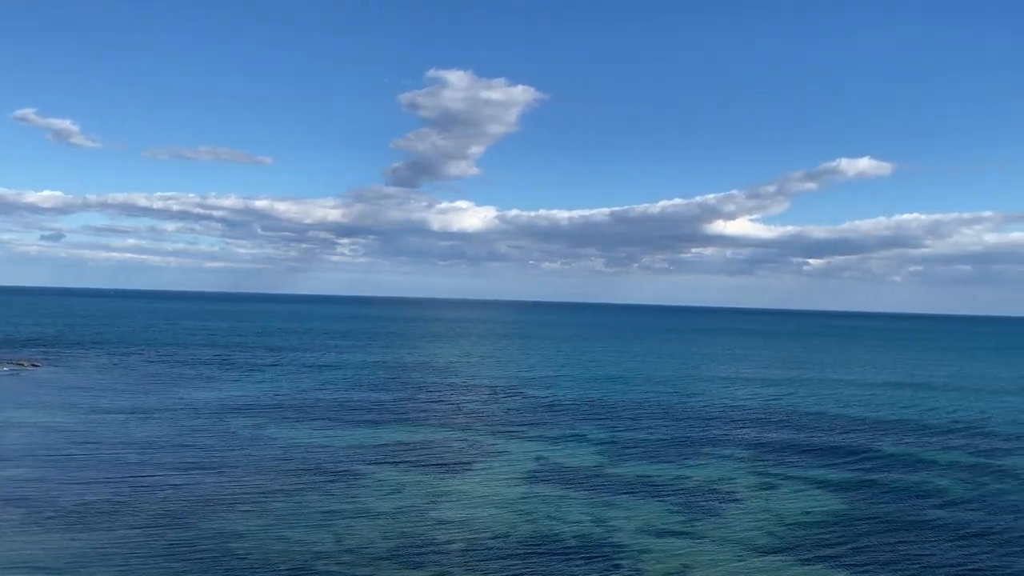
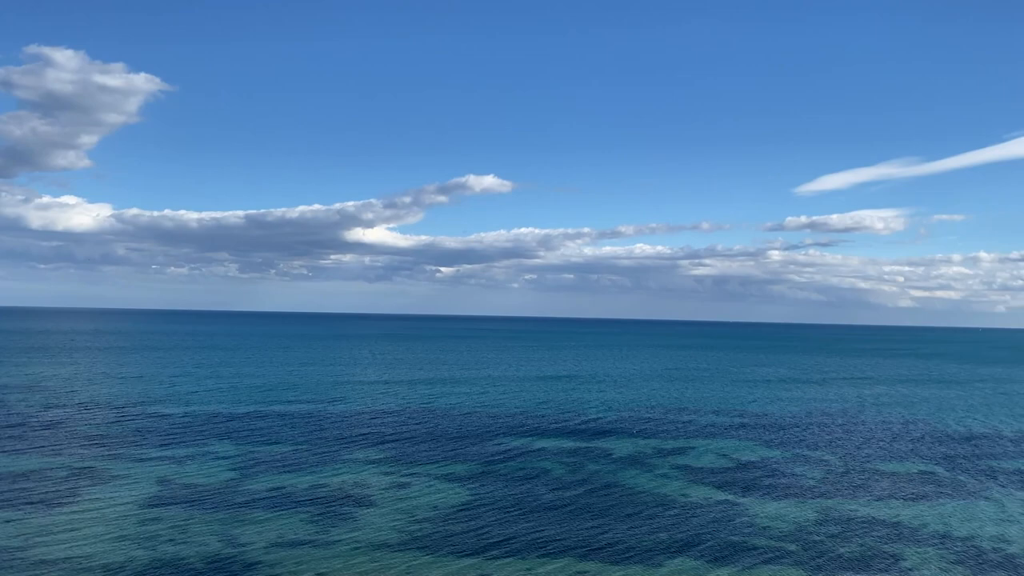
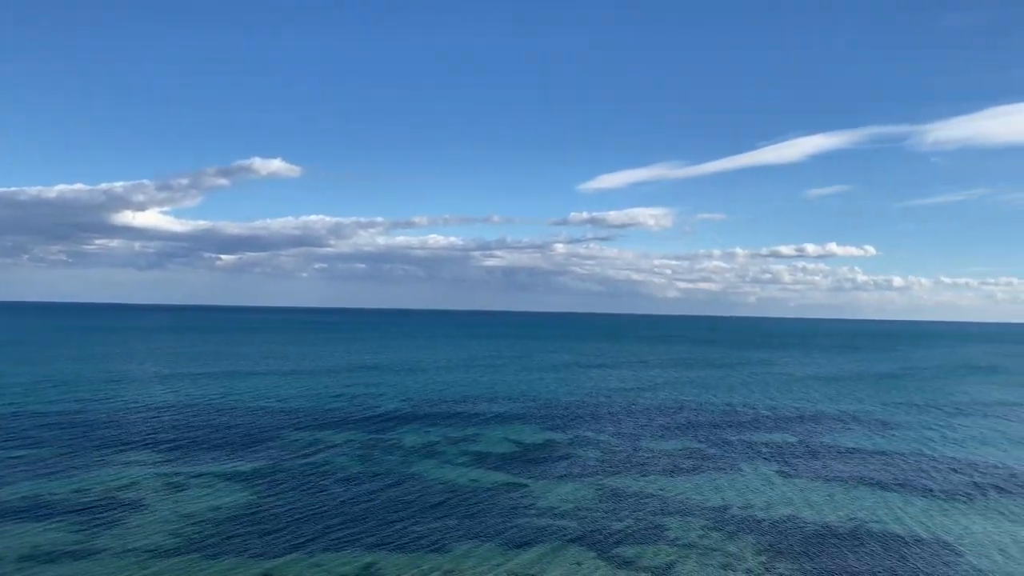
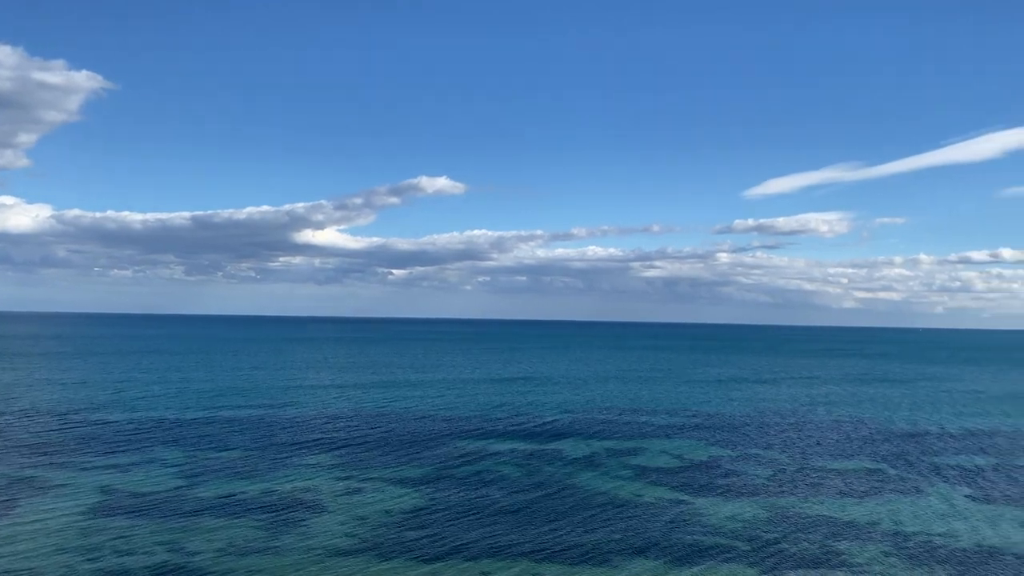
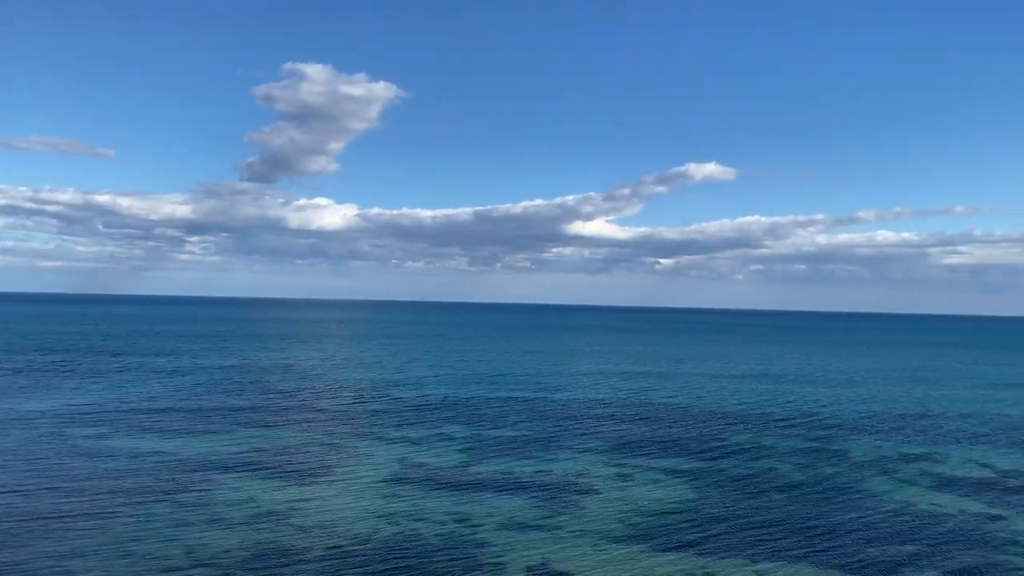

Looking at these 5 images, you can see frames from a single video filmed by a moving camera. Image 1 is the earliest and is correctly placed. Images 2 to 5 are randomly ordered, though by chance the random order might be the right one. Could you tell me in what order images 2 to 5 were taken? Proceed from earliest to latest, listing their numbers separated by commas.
5, 2, 4, 3
